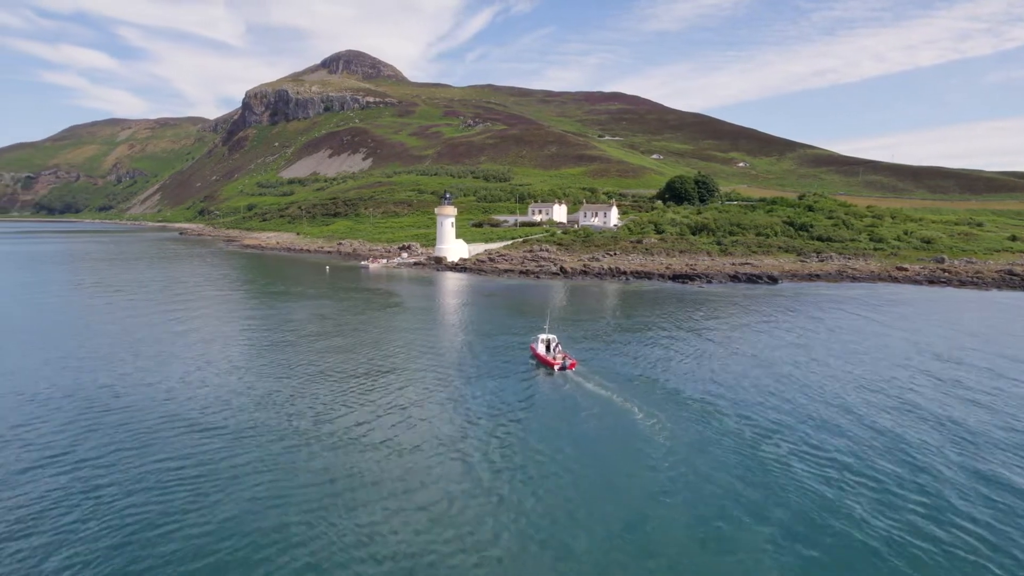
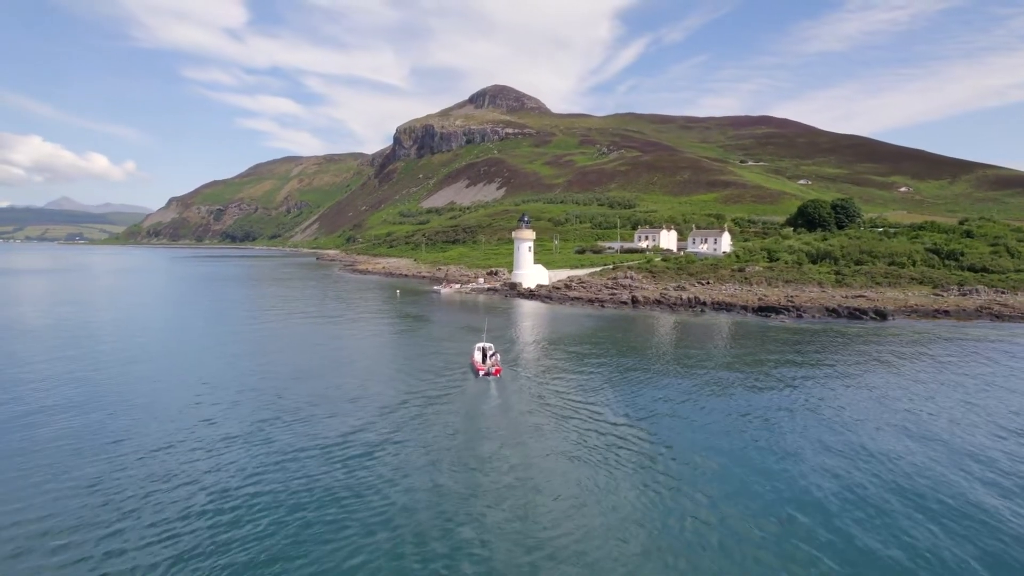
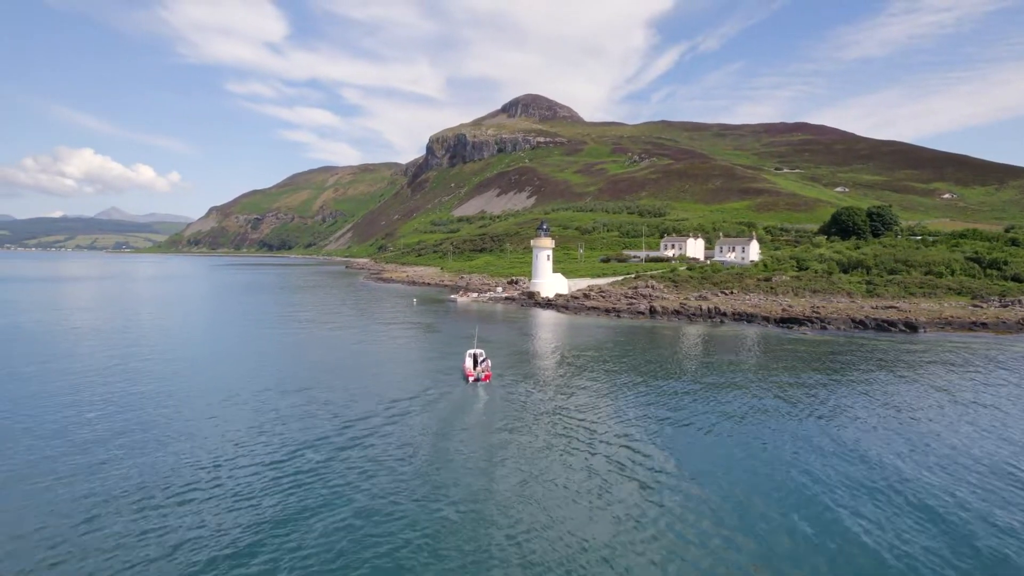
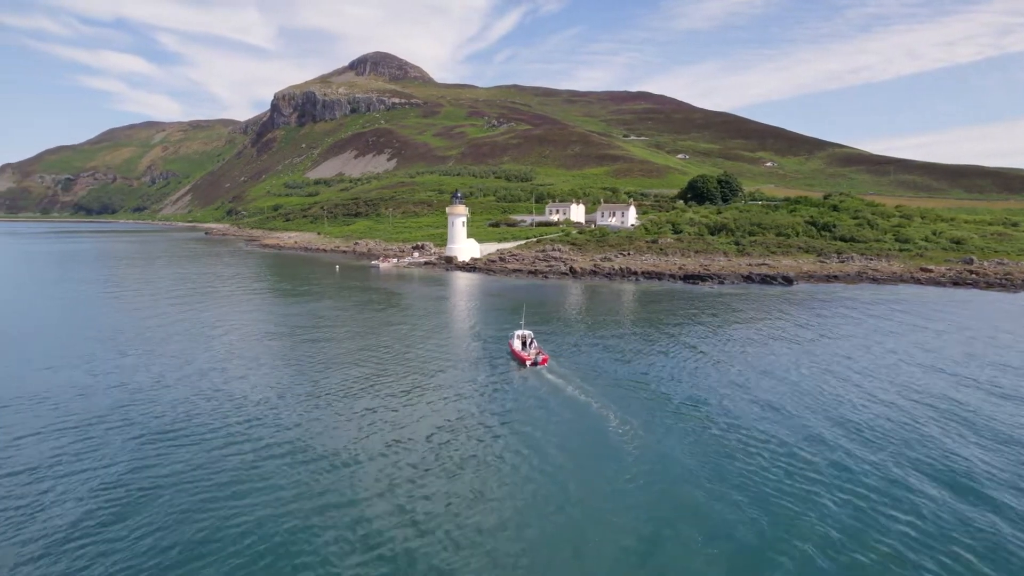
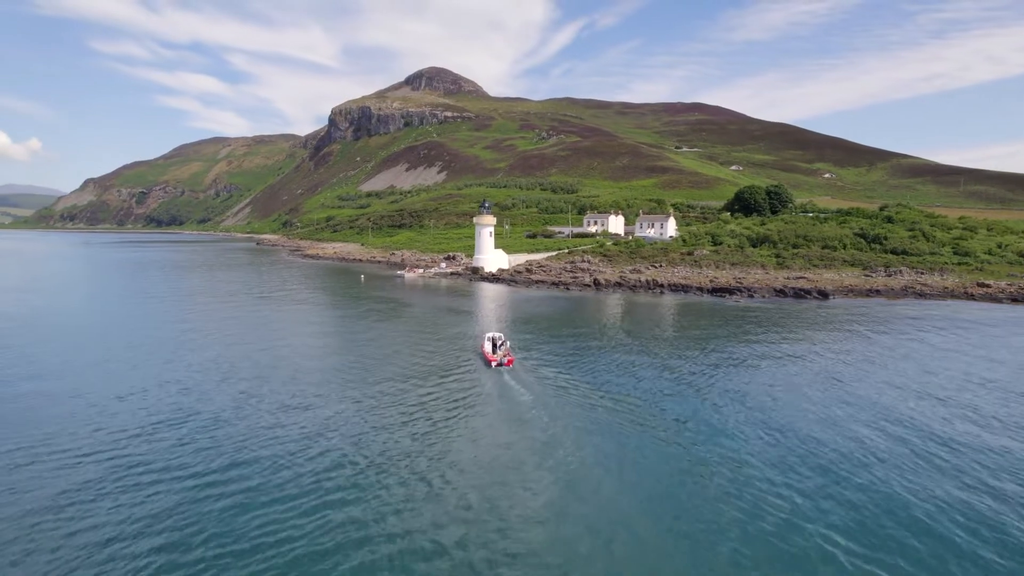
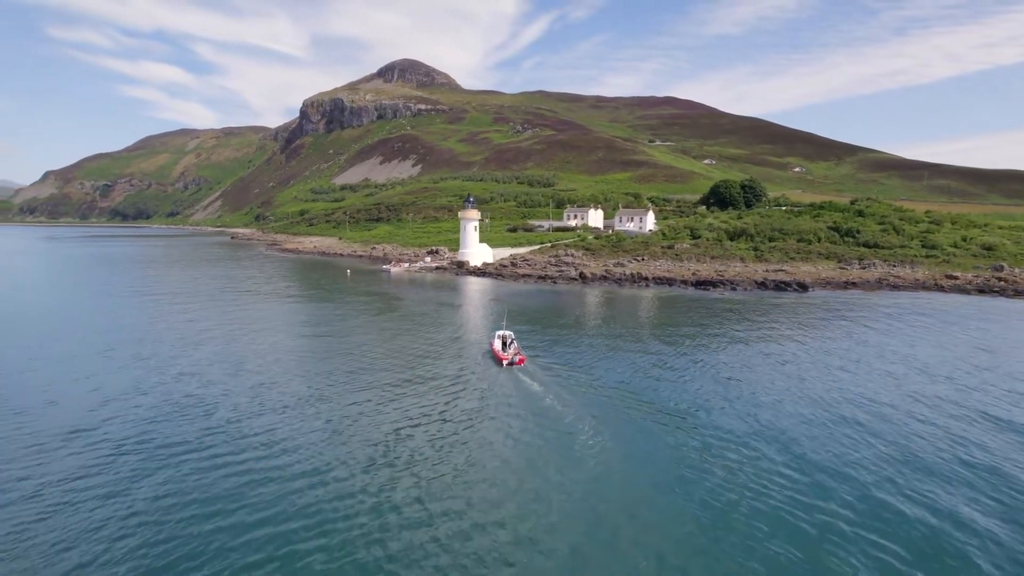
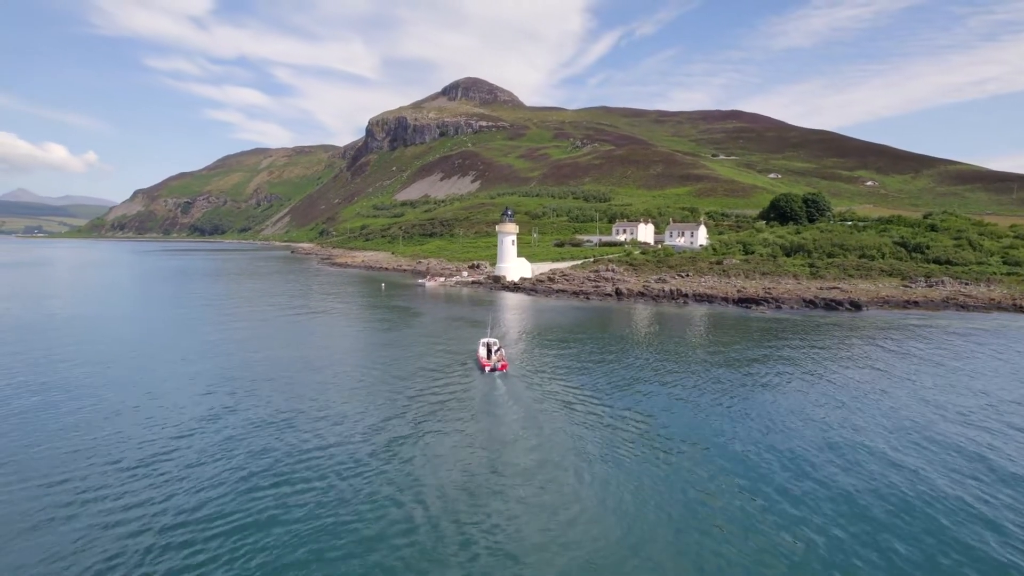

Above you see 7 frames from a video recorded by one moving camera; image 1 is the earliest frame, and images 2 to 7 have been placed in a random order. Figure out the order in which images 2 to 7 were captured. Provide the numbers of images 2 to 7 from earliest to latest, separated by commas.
4, 6, 5, 7, 2, 3
